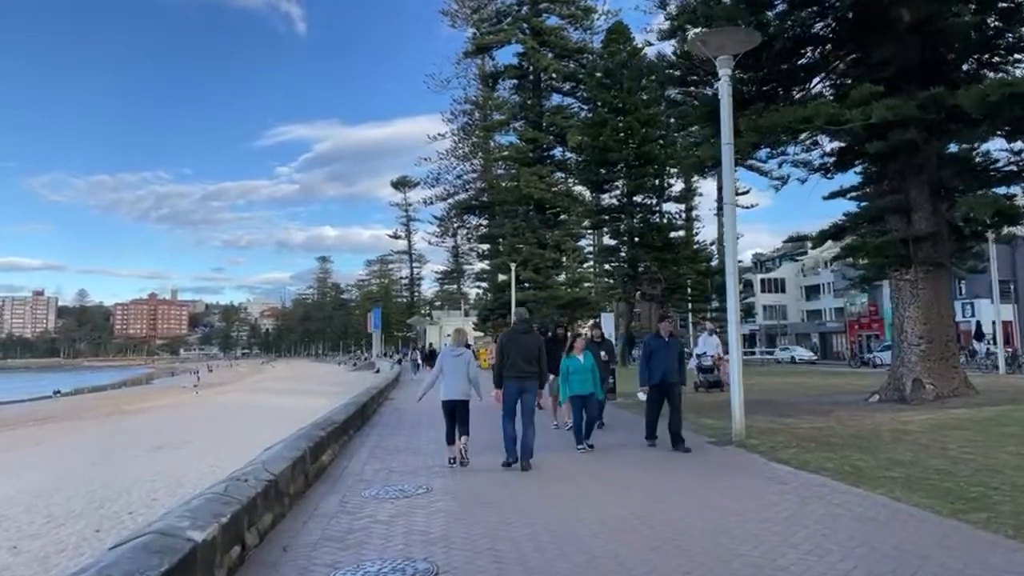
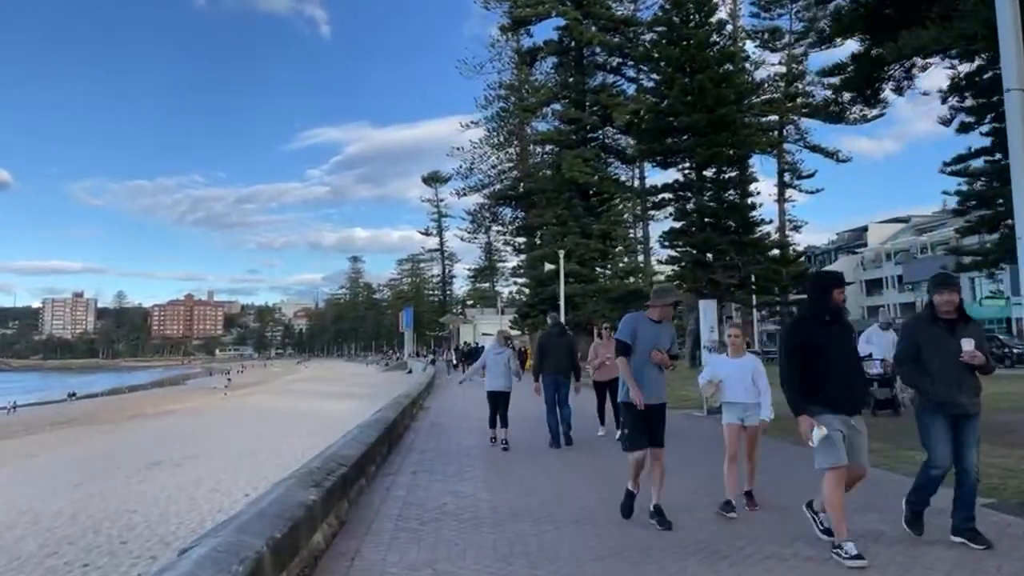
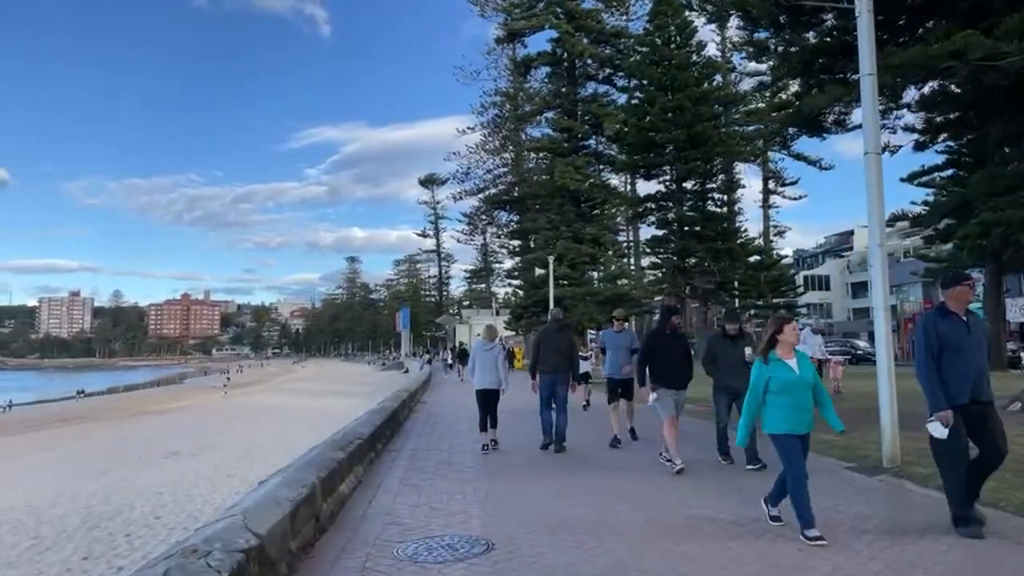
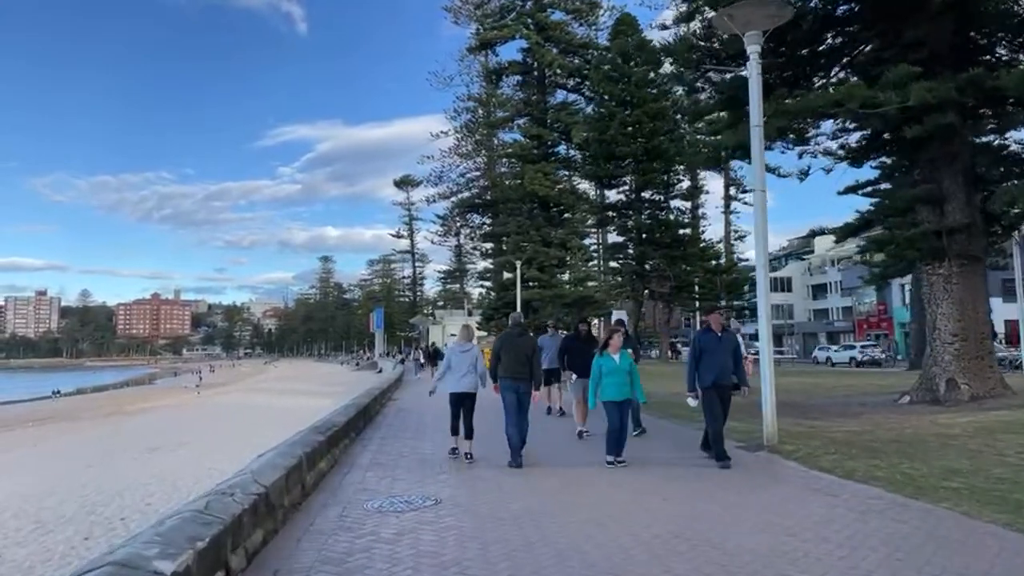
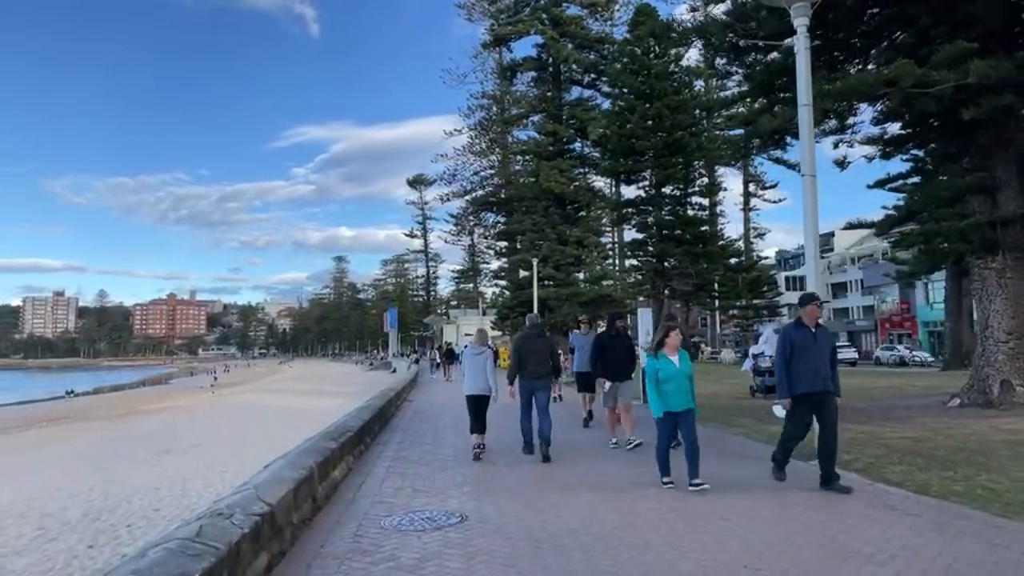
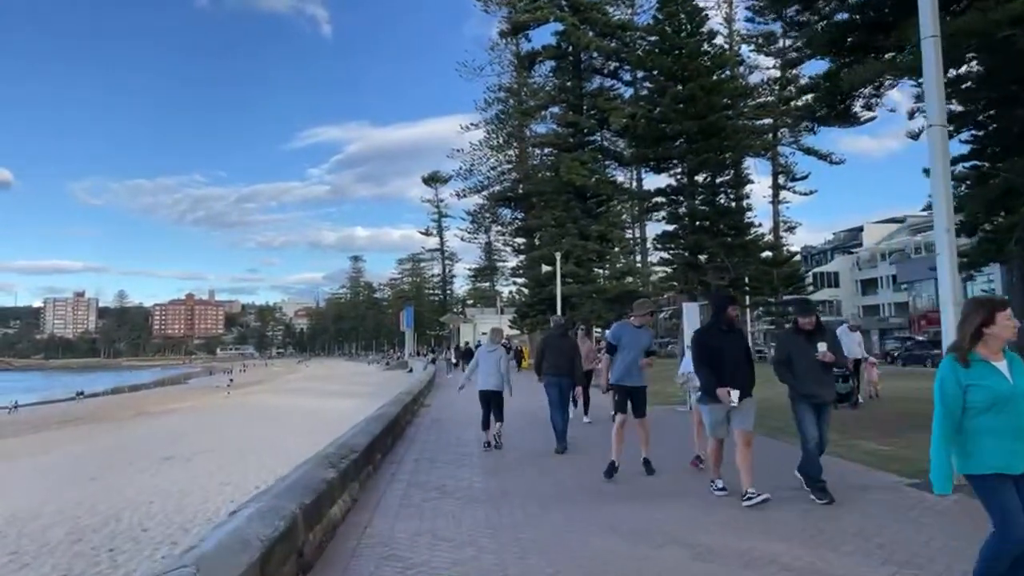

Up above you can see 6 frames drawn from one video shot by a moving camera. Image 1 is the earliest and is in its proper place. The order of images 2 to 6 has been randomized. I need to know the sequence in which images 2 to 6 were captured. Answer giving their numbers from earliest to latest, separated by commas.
4, 5, 3, 6, 2
